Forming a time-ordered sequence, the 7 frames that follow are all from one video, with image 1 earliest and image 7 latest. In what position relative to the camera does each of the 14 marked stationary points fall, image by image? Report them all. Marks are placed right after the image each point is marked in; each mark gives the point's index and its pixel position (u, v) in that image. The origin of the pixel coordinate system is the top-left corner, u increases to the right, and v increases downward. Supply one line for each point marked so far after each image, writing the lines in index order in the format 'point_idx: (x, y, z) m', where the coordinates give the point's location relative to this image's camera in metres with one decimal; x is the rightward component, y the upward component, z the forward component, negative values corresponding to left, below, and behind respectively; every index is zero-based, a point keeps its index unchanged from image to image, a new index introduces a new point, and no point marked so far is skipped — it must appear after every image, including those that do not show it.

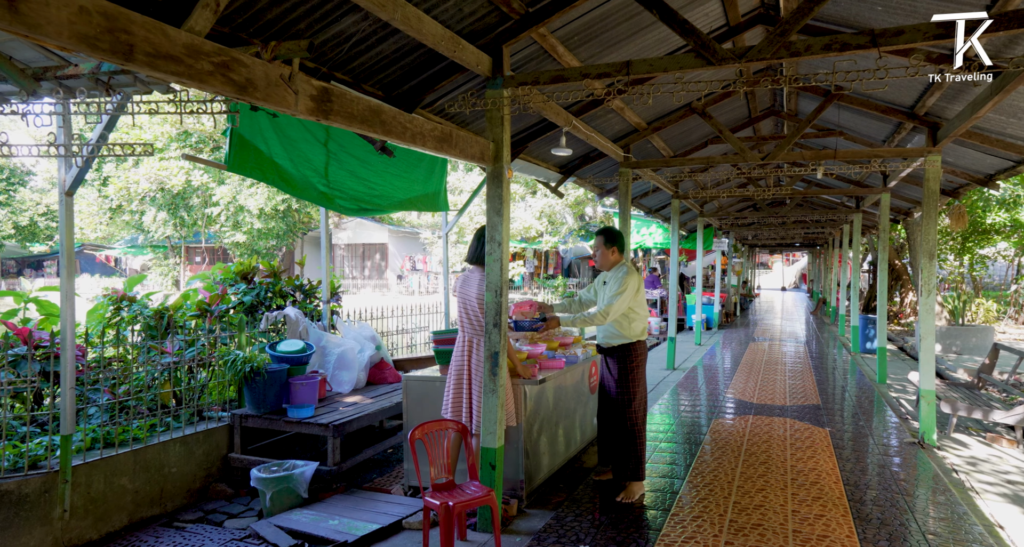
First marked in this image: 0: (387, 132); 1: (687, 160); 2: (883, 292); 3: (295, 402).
0: (-0.6, +0.7, +3.6) m
1: (+2.0, +1.3, +8.3) m
2: (+5.6, -0.3, +10.5) m
3: (-1.9, -1.1, +5.9) m
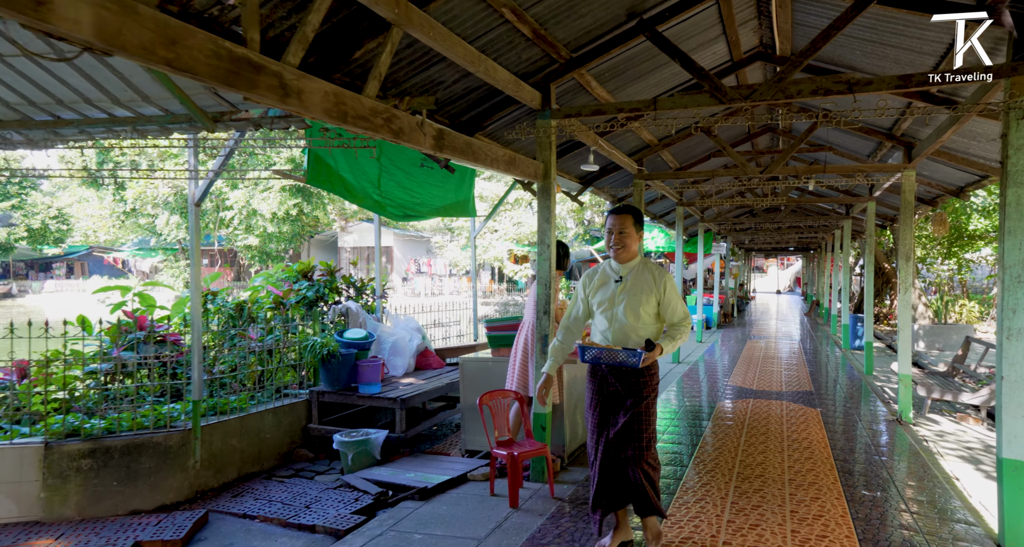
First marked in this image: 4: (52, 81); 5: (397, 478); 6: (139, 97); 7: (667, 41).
0: (-0.2, +0.8, +4.6) m
1: (+2.4, +1.3, +9.3) m
2: (+5.9, -0.4, +11.6) m
3: (-1.5, -1.1, +7.0) m
4: (-2.7, +1.1, +4.1) m
5: (-0.9, -1.7, +5.7) m
6: (-2.2, +1.0, +4.2) m
7: (+1.2, +1.7, +5.3) m
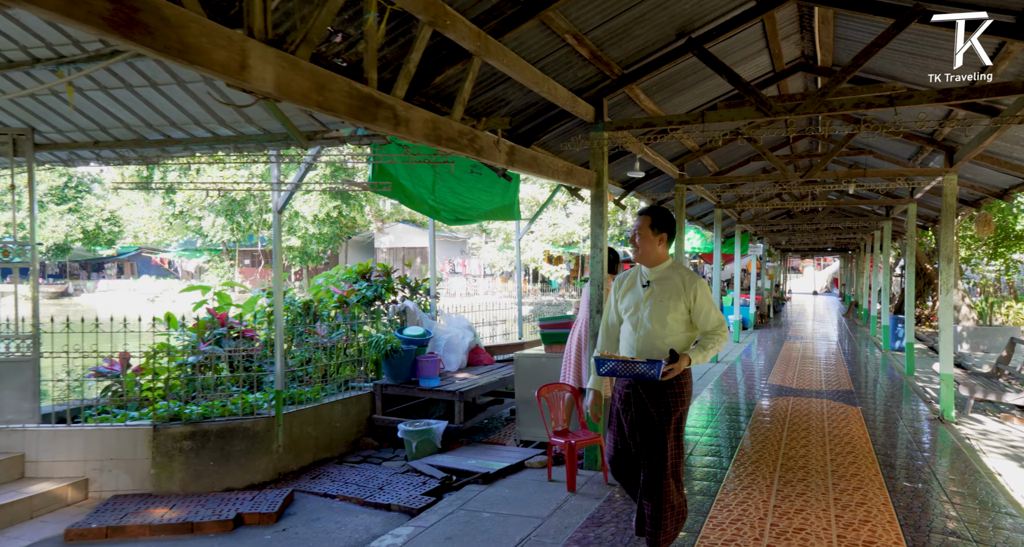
0: (+0.2, +0.7, +5.1) m
1: (+3.0, +1.3, +9.6) m
2: (+6.7, -0.4, +11.7) m
3: (-1.0, -1.1, +7.5) m
4: (-2.3, +1.1, +4.7) m
5: (-0.5, -1.7, +6.2) m
6: (-1.8, +1.0, +4.7) m
7: (+1.6, +1.7, +5.7) m
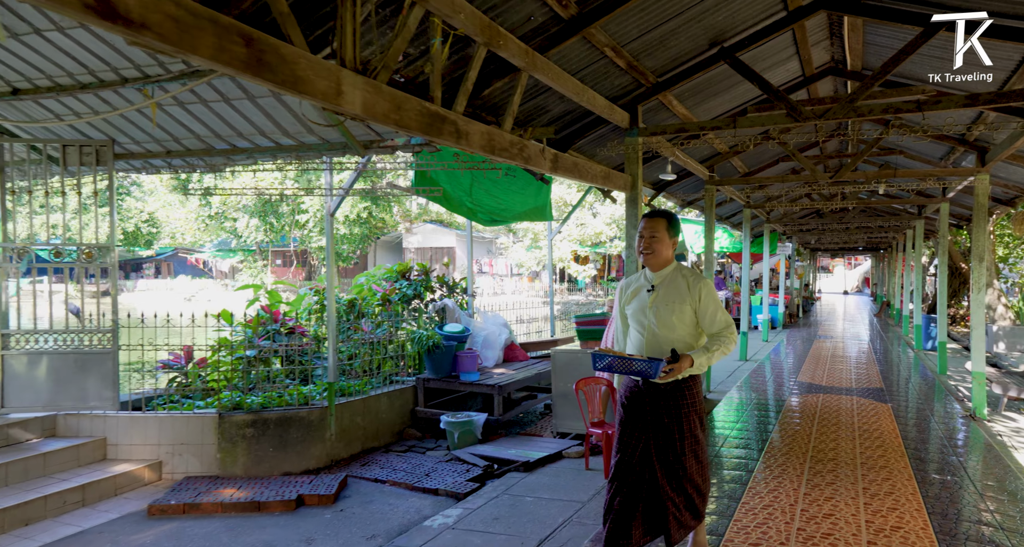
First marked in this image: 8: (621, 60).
0: (+0.5, +0.7, +5.4) m
1: (+3.5, +1.3, +9.8) m
2: (+7.2, -0.4, +11.8) m
3: (-0.6, -1.1, +7.8) m
4: (-2.0, +1.1, +5.1) m
5: (-0.1, -1.7, +6.5) m
6: (-1.5, +1.0, +5.1) m
7: (+2.0, +1.7, +5.9) m
8: (+0.8, +1.6, +5.2) m
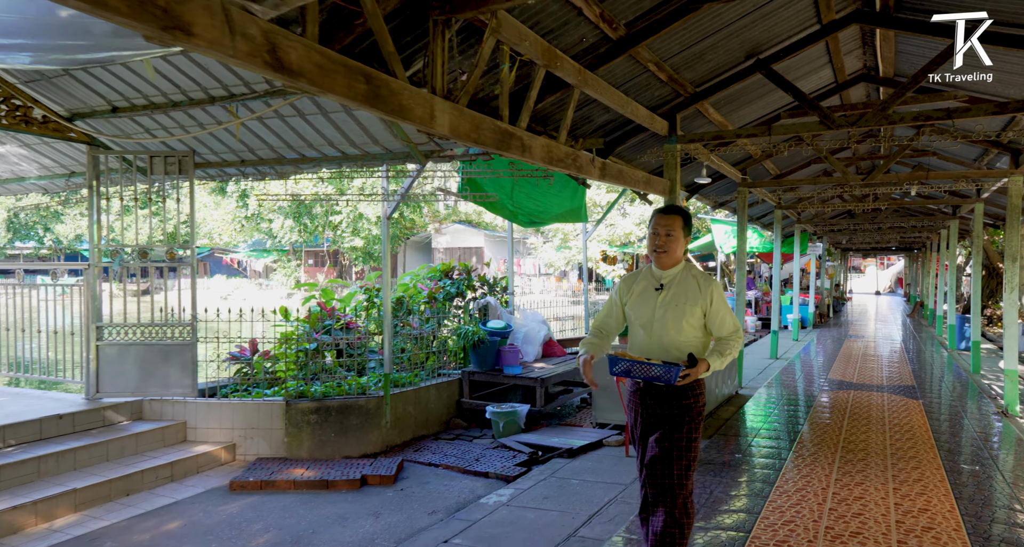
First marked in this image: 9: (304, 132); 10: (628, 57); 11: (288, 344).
0: (+0.9, +0.8, +5.8) m
1: (+4.1, +1.3, +10.1) m
2: (+7.8, -0.4, +11.9) m
3: (-0.1, -1.1, +8.2) m
4: (-1.6, +1.1, +5.6) m
5: (+0.3, -1.6, +6.9) m
6: (-1.1, +1.1, +5.6) m
7: (+2.4, +1.8, +6.3) m
8: (+1.2, +1.6, +5.6) m
9: (-1.7, +1.1, +5.6) m
10: (+0.8, +1.6, +5.1) m
11: (-2.2, -0.7, +6.9) m
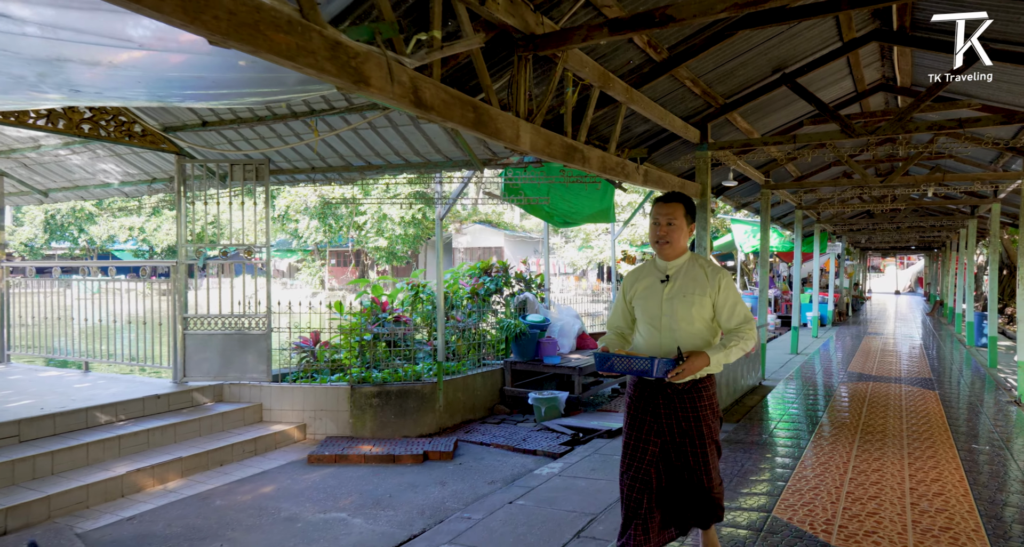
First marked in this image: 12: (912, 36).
0: (+1.3, +0.8, +6.4) m
1: (+4.6, +1.4, +10.6) m
2: (+8.4, -0.3, +12.4) m
3: (+0.4, -1.0, +8.8) m
4: (-1.2, +1.2, +6.2) m
5: (+0.8, -1.6, +7.5) m
6: (-0.7, +1.1, +6.2) m
7: (+2.8, +1.8, +6.8) m
8: (+1.6, +1.6, +6.2) m
9: (-1.2, +1.2, +6.3) m
10: (+1.2, +1.6, +5.7) m
11: (-1.7, -0.7, +7.6) m
12: (+3.4, +2.0, +6.0) m
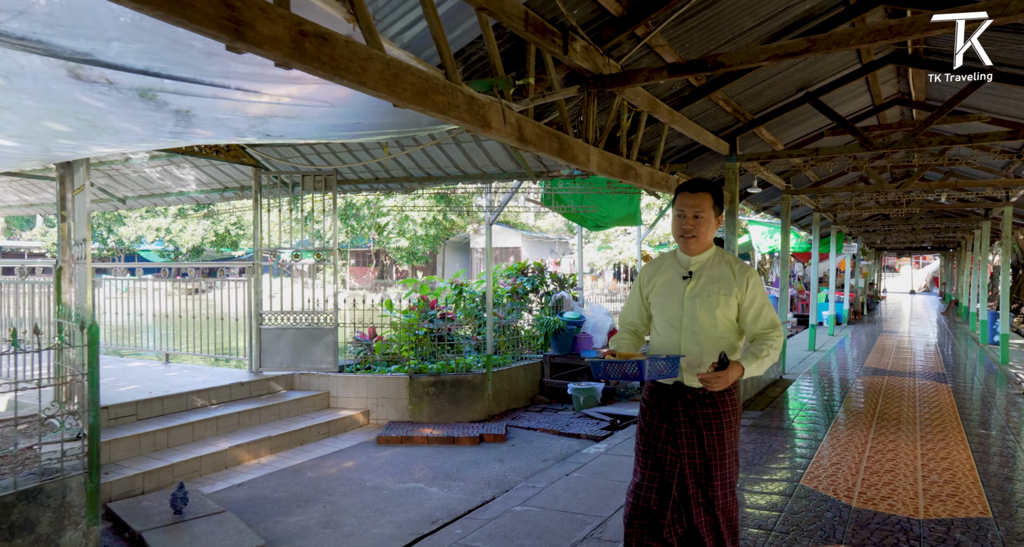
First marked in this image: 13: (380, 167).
0: (+1.8, +0.8, +7.0) m
1: (+5.1, +1.4, +11.3) m
2: (+9.0, -0.3, +12.9) m
3: (+0.9, -1.0, +9.5) m
4: (-0.7, +1.2, +6.9) m
5: (+1.3, -1.6, +8.2) m
6: (-0.2, +1.1, +6.9) m
7: (+3.3, +1.8, +7.5) m
8: (+2.1, +1.6, +6.8) m
9: (-0.8, +1.2, +7.0) m
10: (+1.7, +1.6, +6.4) m
11: (-1.2, -0.7, +8.3) m
12: (+3.9, +2.0, +6.7) m
13: (-1.4, +1.1, +7.4) m
